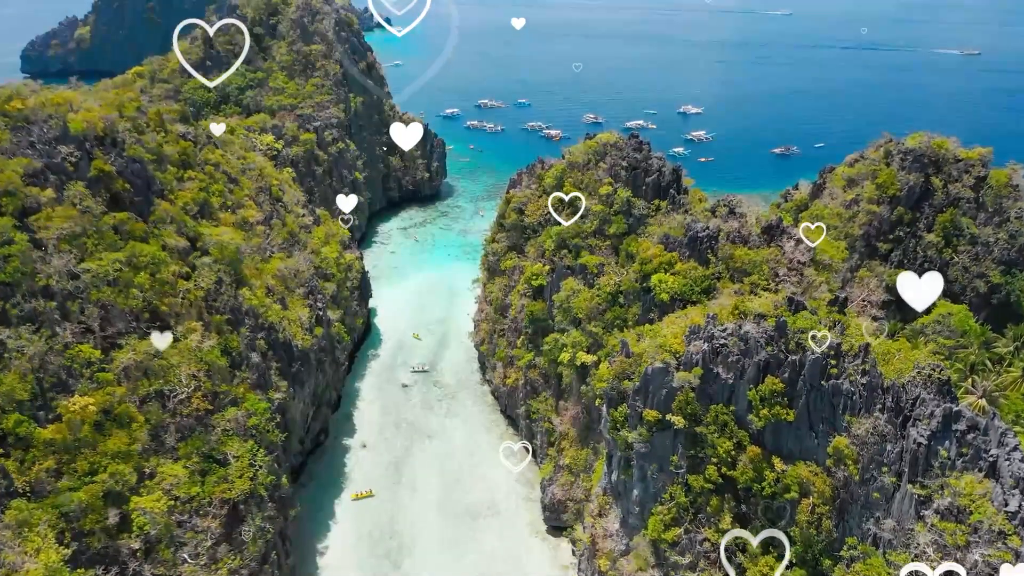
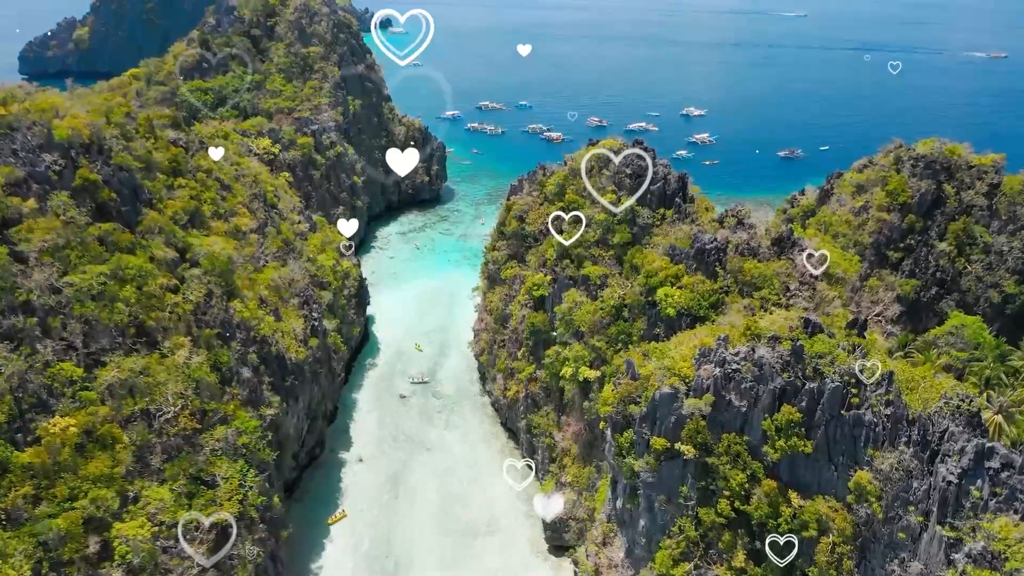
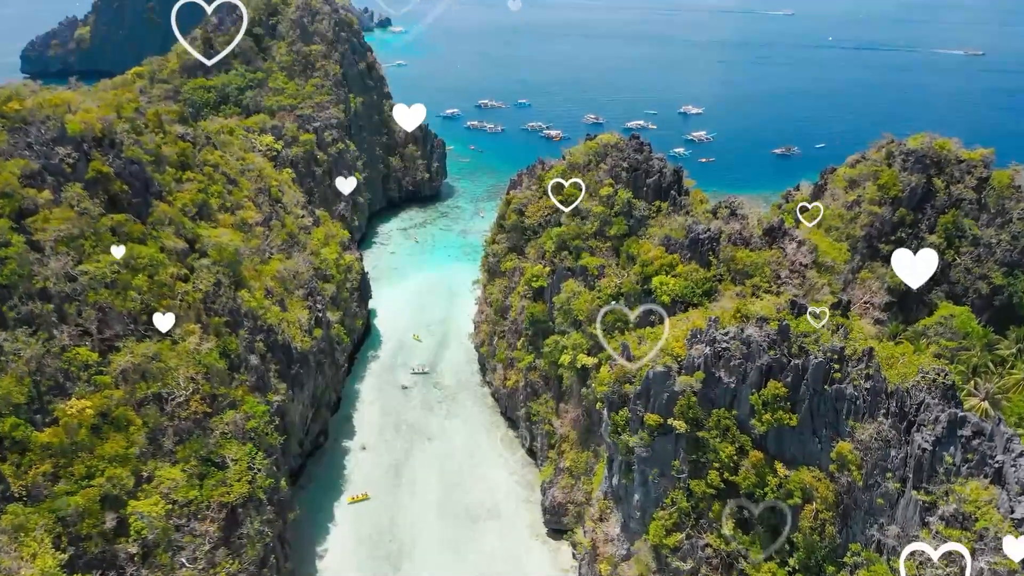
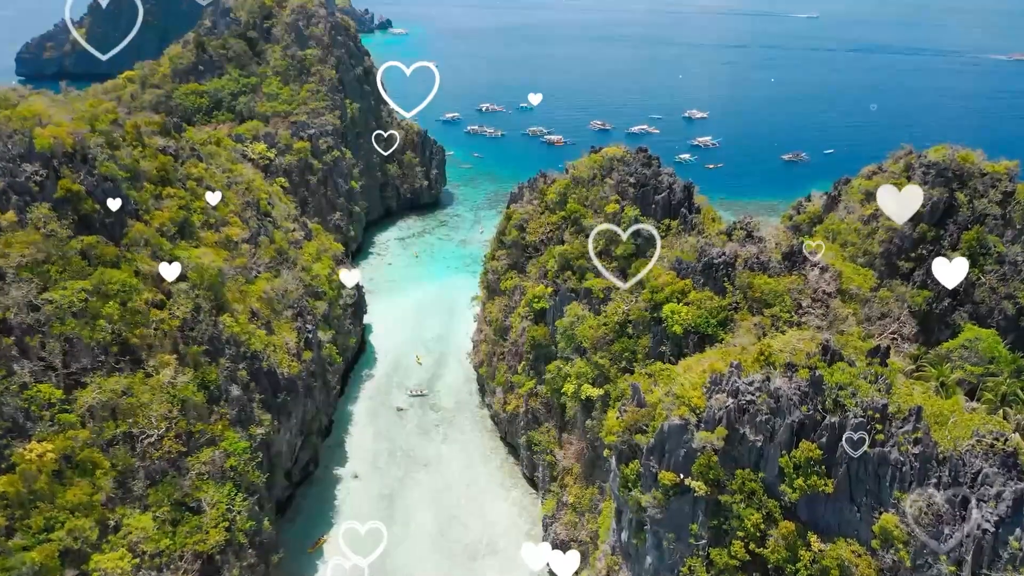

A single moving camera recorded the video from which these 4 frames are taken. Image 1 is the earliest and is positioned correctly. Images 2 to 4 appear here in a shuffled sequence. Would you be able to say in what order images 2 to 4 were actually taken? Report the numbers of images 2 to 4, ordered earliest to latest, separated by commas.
3, 2, 4
